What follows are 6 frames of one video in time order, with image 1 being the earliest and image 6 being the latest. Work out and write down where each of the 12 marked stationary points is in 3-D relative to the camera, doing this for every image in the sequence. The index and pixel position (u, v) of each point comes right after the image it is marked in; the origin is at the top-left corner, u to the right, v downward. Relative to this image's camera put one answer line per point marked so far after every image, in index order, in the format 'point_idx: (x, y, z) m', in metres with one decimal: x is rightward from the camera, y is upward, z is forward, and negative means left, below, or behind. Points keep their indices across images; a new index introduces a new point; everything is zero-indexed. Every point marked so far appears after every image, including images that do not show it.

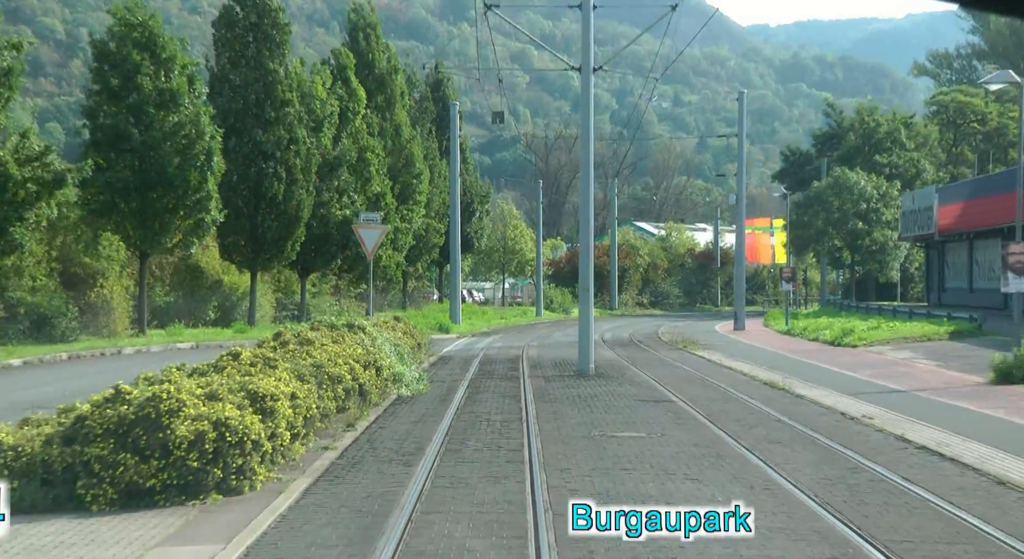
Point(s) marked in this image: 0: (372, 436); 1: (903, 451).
0: (-1.6, -1.7, +13.3) m
1: (+4.0, -1.7, +12.2) m
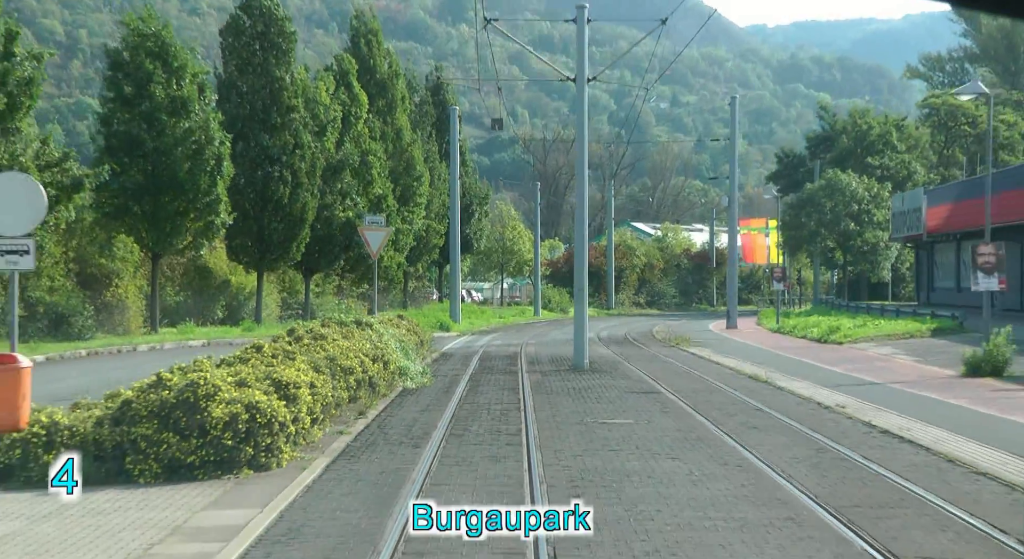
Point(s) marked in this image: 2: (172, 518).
0: (-1.6, -1.7, +14.5) m
1: (+4.0, -1.7, +13.4) m
2: (-2.5, -1.8, +9.0) m
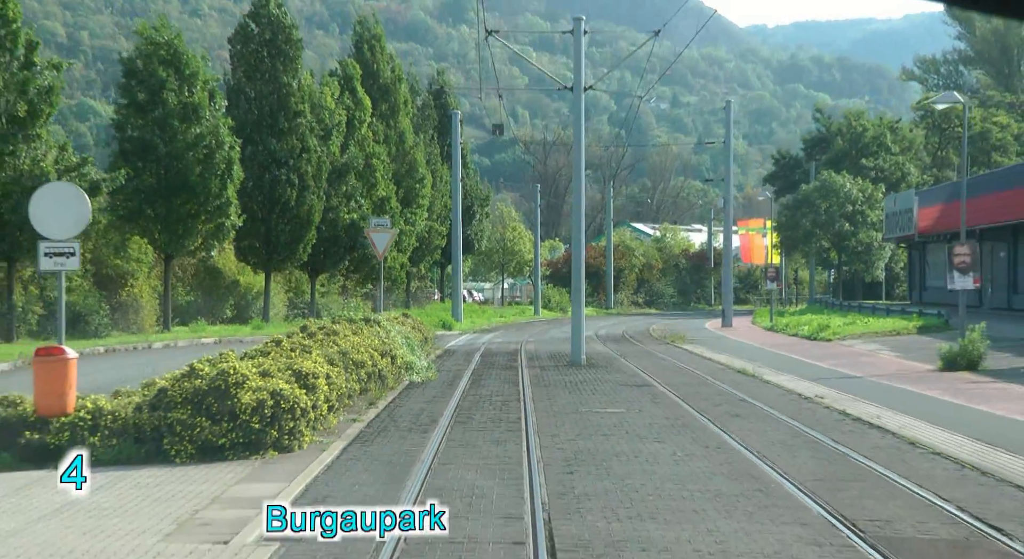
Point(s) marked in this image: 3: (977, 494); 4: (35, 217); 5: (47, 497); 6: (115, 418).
0: (-1.6, -1.7, +15.6) m
1: (+4.0, -1.7, +14.5) m
2: (-2.5, -1.8, +10.1) m
3: (+3.8, -1.7, +9.7) m
4: (-4.6, +0.6, +11.7) m
5: (-3.8, -1.8, +9.9) m
6: (-3.8, -1.3, +11.6) m
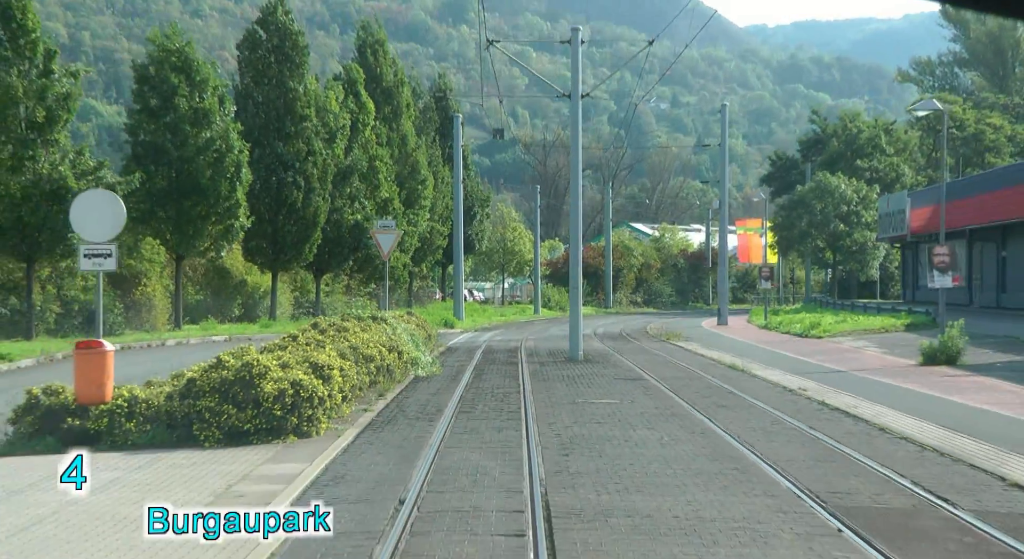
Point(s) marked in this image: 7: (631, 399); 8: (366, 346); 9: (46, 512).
0: (-1.6, -1.7, +16.7) m
1: (+4.0, -1.7, +15.6) m
2: (-2.5, -1.8, +11.1) m
3: (+3.8, -1.7, +10.8) m
4: (-4.6, +0.6, +12.7) m
5: (-3.8, -1.8, +10.9) m
6: (-3.8, -1.3, +12.6) m
7: (+1.7, -1.7, +17.0) m
8: (-2.1, -1.0, +17.4) m
9: (-3.6, -1.8, +9.4) m
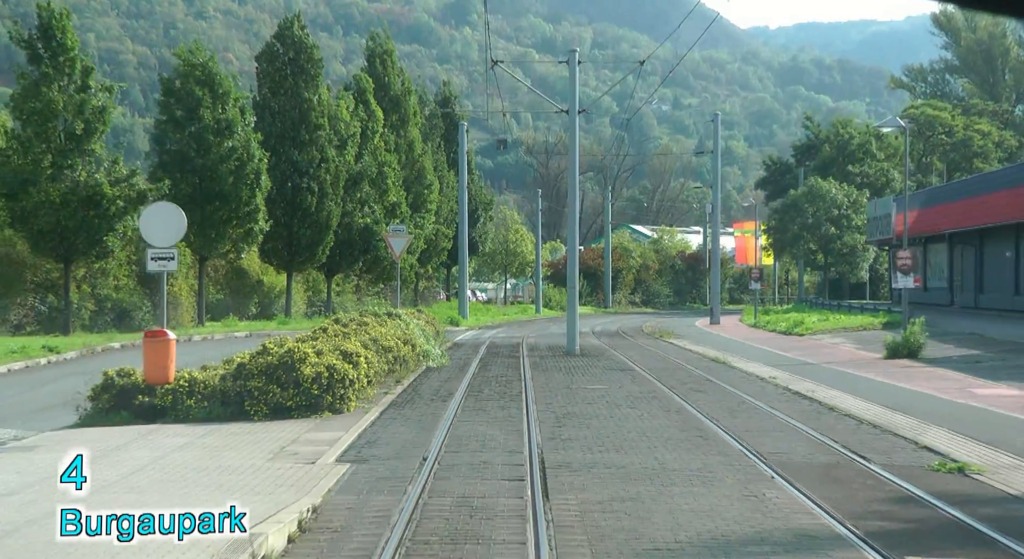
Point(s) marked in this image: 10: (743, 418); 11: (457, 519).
0: (-1.5, -1.7, +19.0) m
1: (+4.0, -1.7, +17.8) m
2: (-2.5, -1.8, +13.4) m
3: (+3.8, -1.7, +13.1) m
4: (-4.6, +0.6, +15.0) m
5: (-3.8, -1.8, +13.2) m
6: (-3.8, -1.3, +14.9) m
7: (+1.7, -1.7, +19.2) m
8: (-2.1, -0.9, +19.7) m
9: (-3.6, -1.8, +11.7) m
10: (+2.9, -1.7, +14.9) m
11: (-0.4, -1.8, +9.0) m
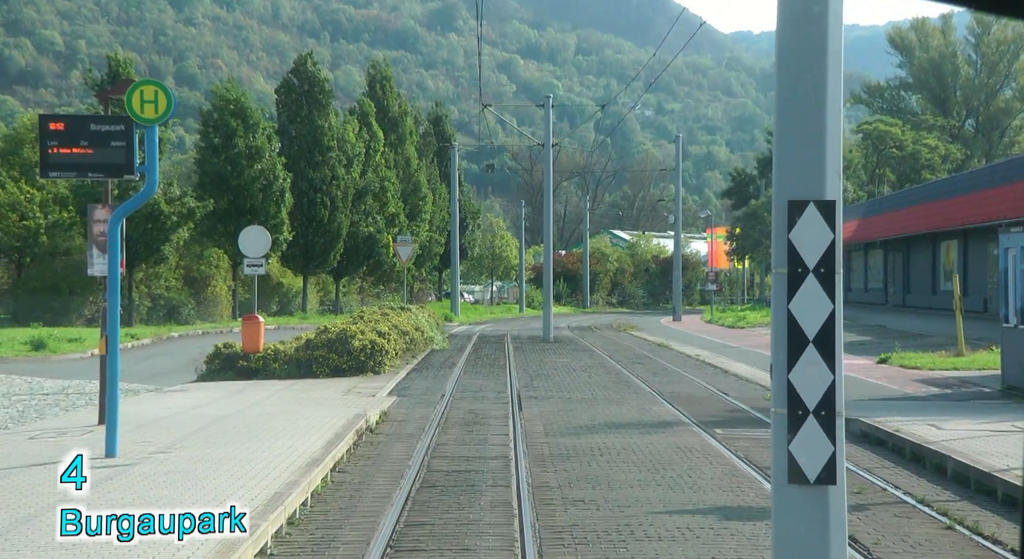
0: (-1.8, -1.7, +25.4) m
1: (+3.7, -1.7, +24.4) m
2: (-2.7, -1.8, +19.9) m
3: (+3.6, -1.7, +19.6) m
4: (-4.8, +0.6, +21.4) m
5: (-4.0, -1.8, +19.7) m
6: (-4.0, -1.3, +21.4) m
7: (+1.4, -1.7, +25.7) m
8: (-2.4, -1.0, +26.1) m
9: (-3.8, -1.8, +18.1) m
10: (+2.6, -1.7, +21.4) m
11: (-0.6, -1.8, +15.4) m
